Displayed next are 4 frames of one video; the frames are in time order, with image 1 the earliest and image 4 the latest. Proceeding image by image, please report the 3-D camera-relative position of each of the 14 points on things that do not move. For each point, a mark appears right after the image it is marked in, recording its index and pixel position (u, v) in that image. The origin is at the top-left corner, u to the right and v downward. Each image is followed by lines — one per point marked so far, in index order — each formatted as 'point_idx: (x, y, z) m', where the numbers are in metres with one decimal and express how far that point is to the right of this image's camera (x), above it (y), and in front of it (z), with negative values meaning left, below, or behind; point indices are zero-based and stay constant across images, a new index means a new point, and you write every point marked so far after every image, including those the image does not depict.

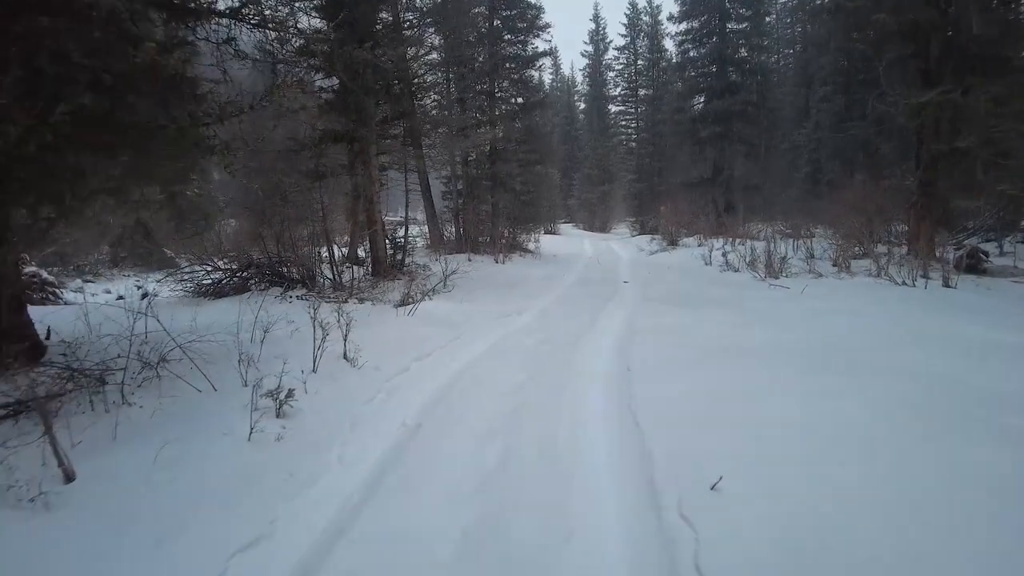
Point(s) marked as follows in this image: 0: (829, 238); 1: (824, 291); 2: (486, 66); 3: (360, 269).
0: (+5.6, +0.9, +13.2) m
1: (+3.6, 0.0, +8.5) m
2: (-0.5, +4.5, +15.1) m
3: (-2.1, +0.3, +10.3) m
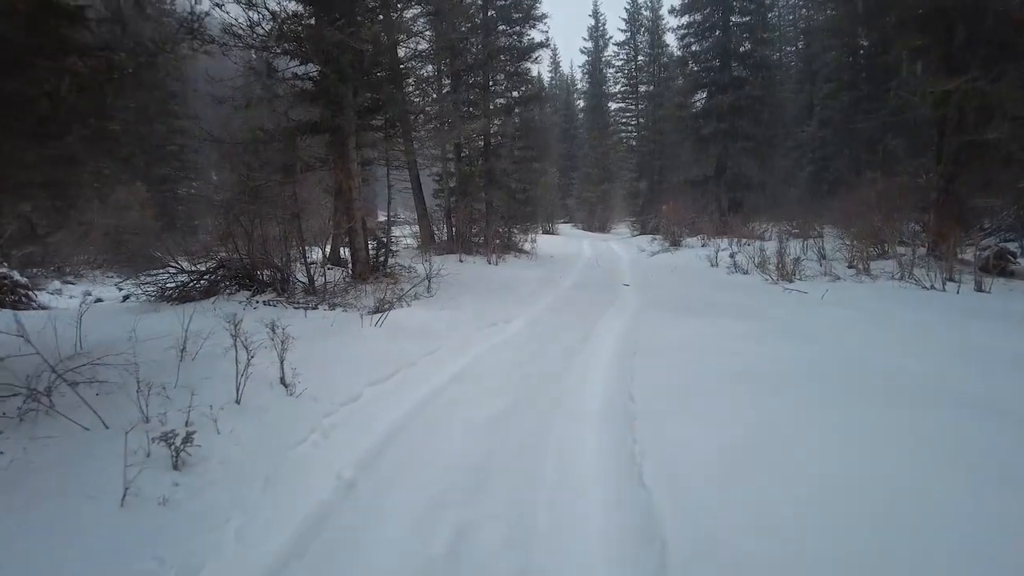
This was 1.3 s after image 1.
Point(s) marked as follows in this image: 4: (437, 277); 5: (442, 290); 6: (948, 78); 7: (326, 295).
0: (+5.5, +0.9, +12.5) m
1: (+3.5, -0.1, +7.8) m
2: (-0.6, +4.5, +14.4) m
3: (-2.2, +0.2, +9.6) m
4: (-1.0, +0.1, +9.6) m
5: (-0.8, -0.1, +8.5) m
6: (+6.0, +2.9, +10.2) m
7: (-1.8, -0.1, +7.4) m
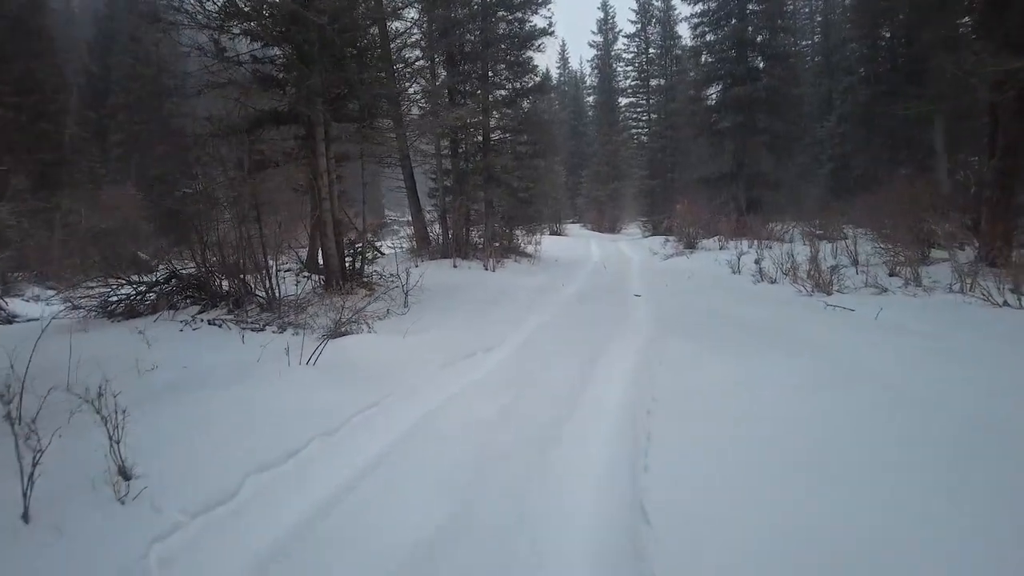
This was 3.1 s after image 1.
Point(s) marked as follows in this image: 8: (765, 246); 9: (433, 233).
0: (+5.5, +0.8, +11.3) m
1: (+3.4, -0.2, +6.6) m
2: (-0.6, +4.3, +13.3) m
3: (-2.3, +0.1, +8.5) m
4: (-1.1, 0.0, +8.5) m
5: (-0.9, -0.2, +7.4) m
6: (+5.9, +2.8, +9.0) m
7: (-1.9, -0.2, +6.3) m
8: (+3.9, +0.6, +11.5) m
9: (-1.5, +1.0, +14.0) m
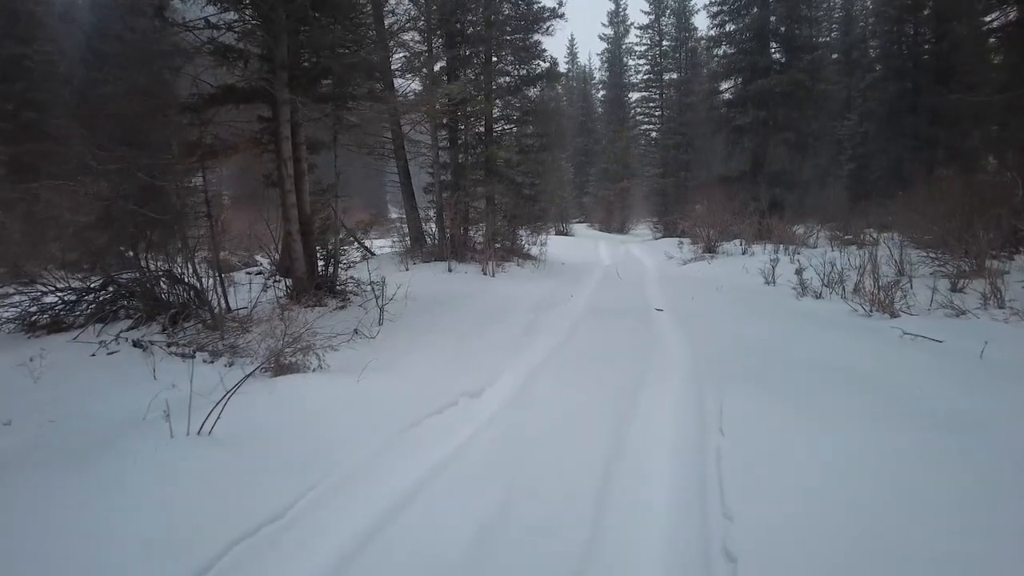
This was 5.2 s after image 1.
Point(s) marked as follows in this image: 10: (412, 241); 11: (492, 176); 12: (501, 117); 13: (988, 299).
0: (+5.5, +0.6, +10.1) m
1: (+3.4, -0.4, +5.4) m
2: (-0.5, +4.3, +12.1) m
3: (-2.3, 0.0, +7.3) m
4: (-1.1, -0.1, +7.4) m
5: (-0.9, -0.3, +6.3) m
6: (+6.0, +2.6, +7.7) m
7: (-1.9, -0.3, +5.1) m
8: (+4.0, +0.5, +10.3) m
9: (-1.4, +0.9, +12.9) m
10: (-1.7, +0.8, +12.6) m
11: (-0.3, +1.9, +12.7) m
12: (-0.2, +2.9, +12.7) m
13: (+4.2, -0.1, +6.6) m
